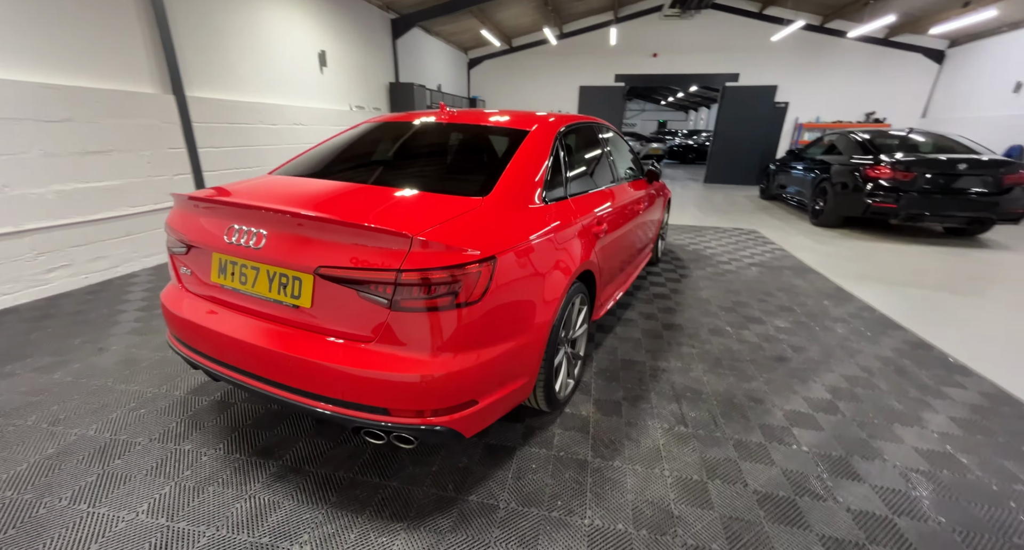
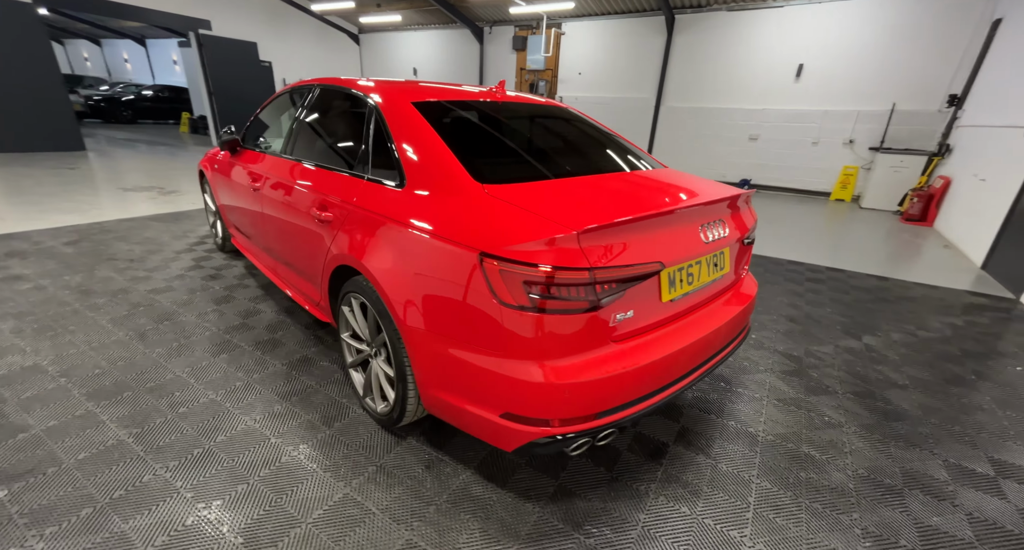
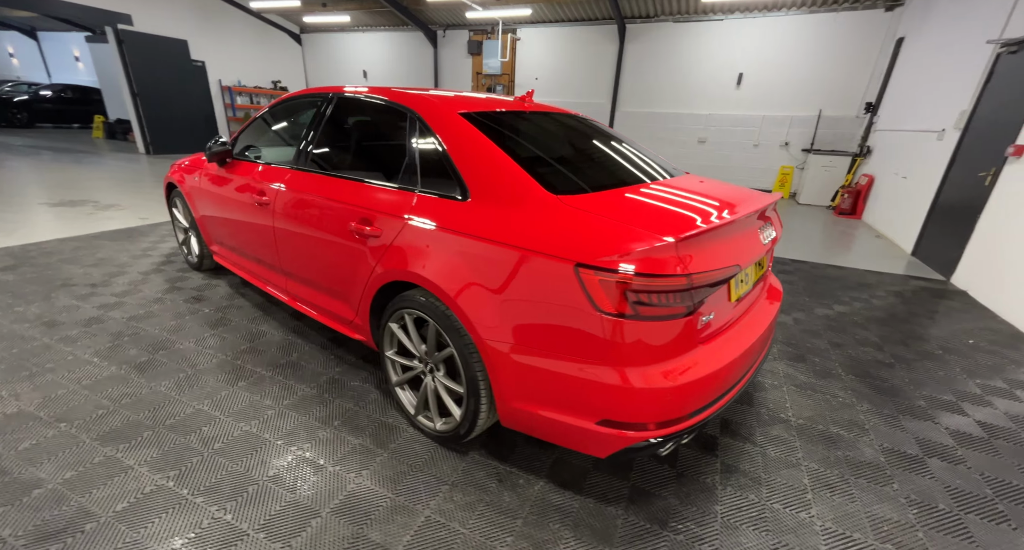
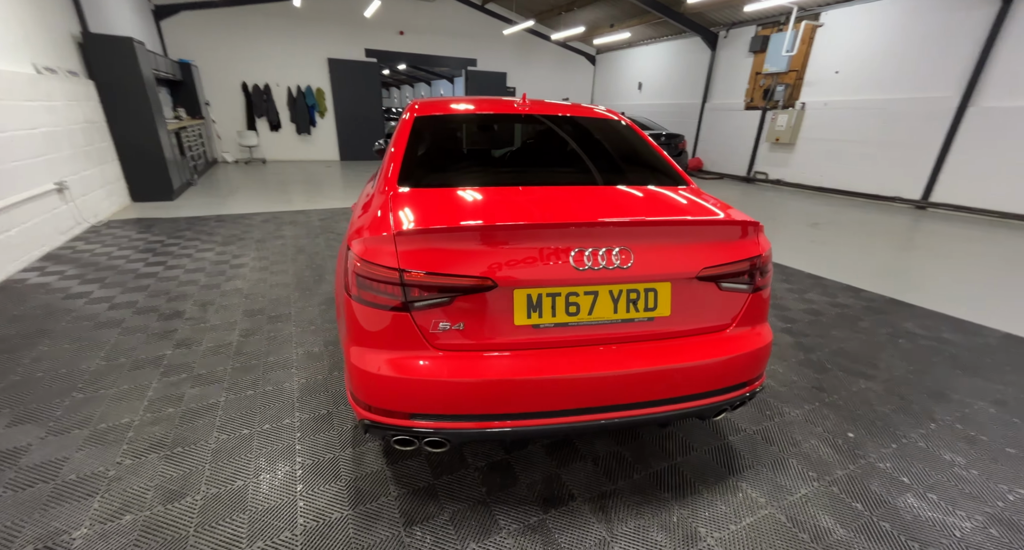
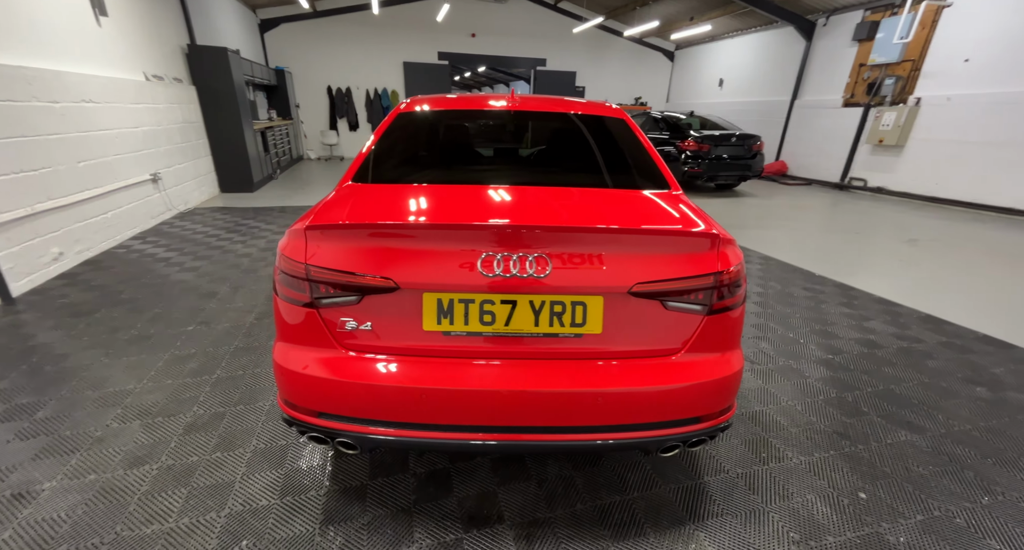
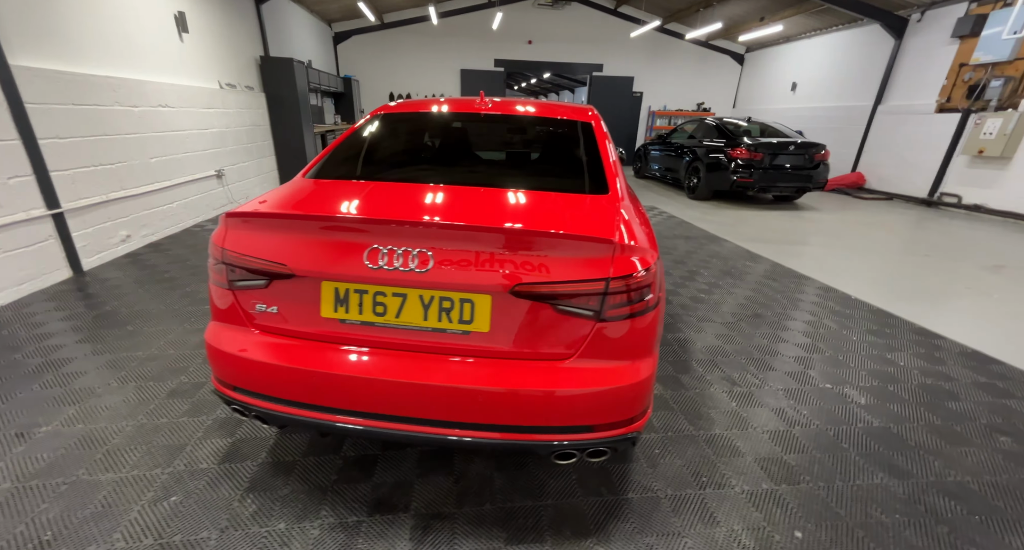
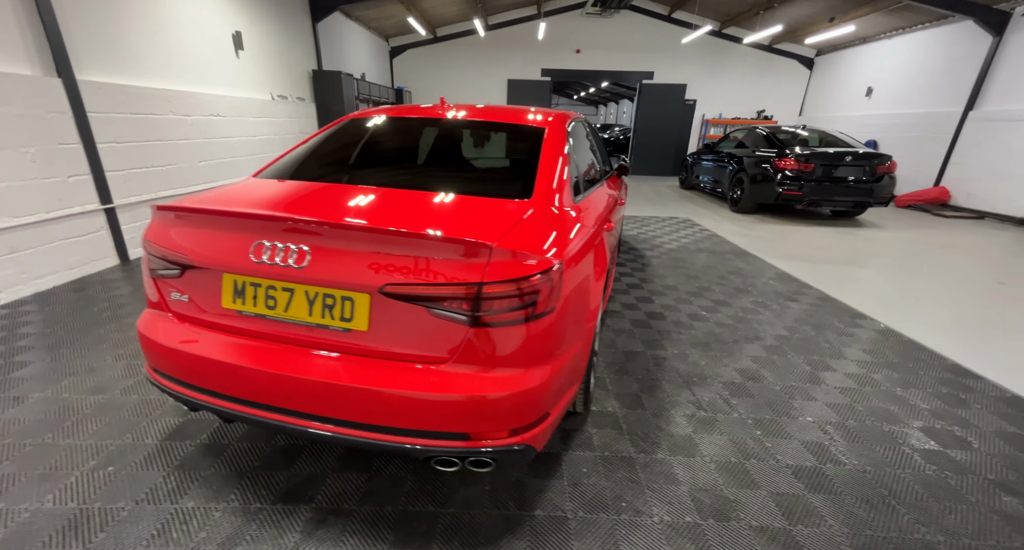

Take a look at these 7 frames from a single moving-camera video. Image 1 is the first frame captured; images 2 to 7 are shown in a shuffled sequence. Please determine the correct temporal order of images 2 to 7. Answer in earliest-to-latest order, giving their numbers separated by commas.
7, 6, 5, 4, 2, 3
